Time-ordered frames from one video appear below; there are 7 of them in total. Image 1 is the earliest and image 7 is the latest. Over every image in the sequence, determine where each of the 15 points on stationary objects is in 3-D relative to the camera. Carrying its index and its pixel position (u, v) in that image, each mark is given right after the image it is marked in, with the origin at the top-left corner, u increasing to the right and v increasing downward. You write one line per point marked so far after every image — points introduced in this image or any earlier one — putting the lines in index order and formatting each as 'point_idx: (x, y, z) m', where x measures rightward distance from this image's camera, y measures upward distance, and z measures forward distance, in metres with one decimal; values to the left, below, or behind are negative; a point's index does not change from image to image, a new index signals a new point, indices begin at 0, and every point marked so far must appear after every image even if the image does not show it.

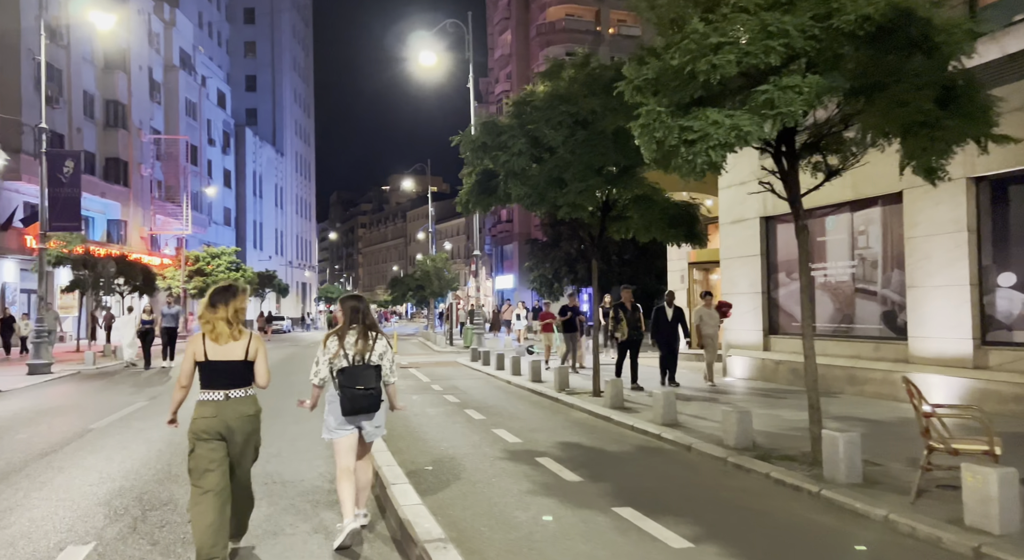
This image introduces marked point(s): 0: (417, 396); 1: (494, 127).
0: (-1.9, -2.2, +15.0) m
1: (-0.3, +2.5, +12.3) m
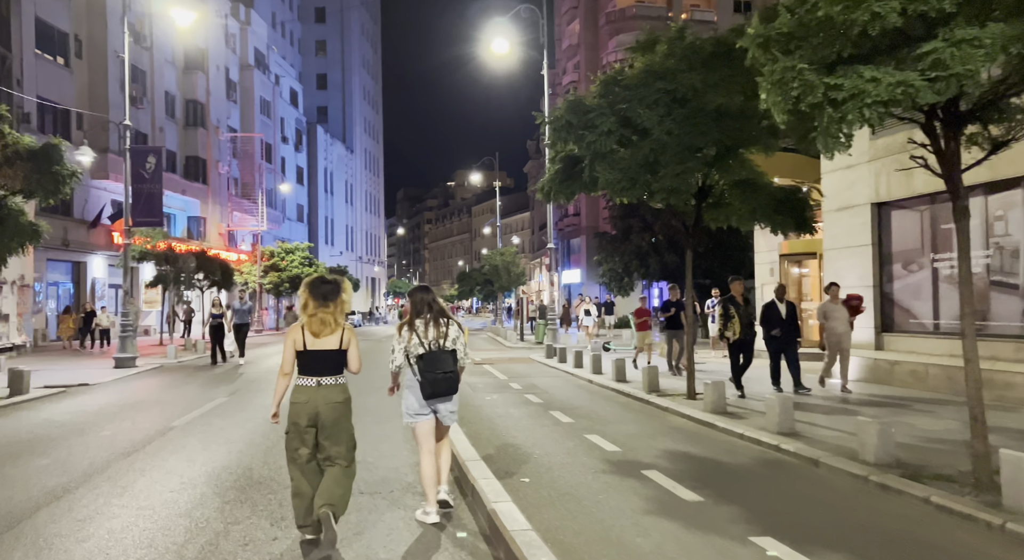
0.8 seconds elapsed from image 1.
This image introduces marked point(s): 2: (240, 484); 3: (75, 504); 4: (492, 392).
0: (-0.3, -2.1, +14.4) m
1: (+1.0, +2.6, +11.6) m
2: (-2.6, -1.9, +7.4) m
3: (-3.7, -1.9, +6.6) m
4: (-0.4, -2.2, +15.1) m
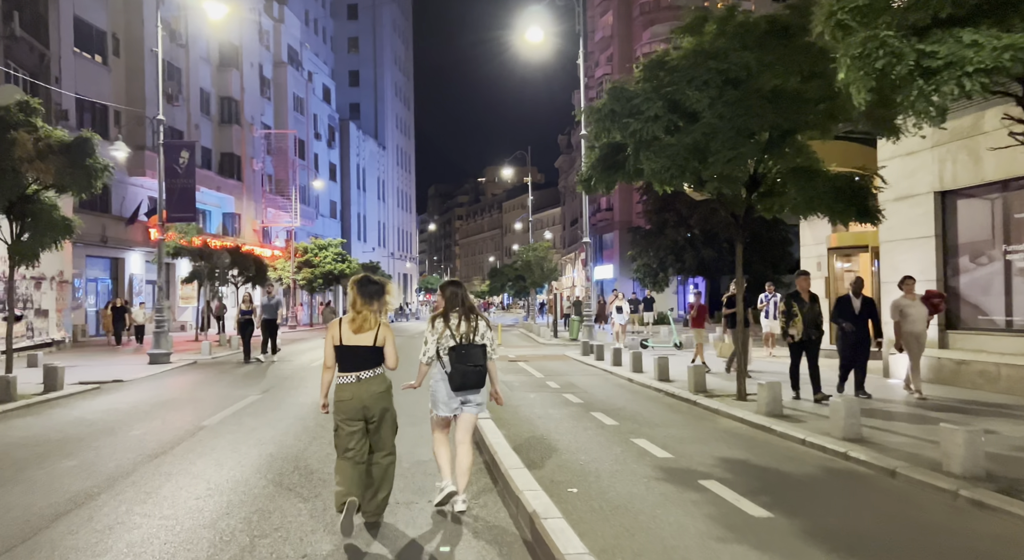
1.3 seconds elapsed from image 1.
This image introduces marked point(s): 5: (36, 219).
0: (+0.4, -2.0, +13.9) m
1: (+1.6, +2.7, +11.0) m
2: (-2.2, -1.9, +7.0) m
3: (-3.4, -1.9, +6.3) m
4: (+0.3, -2.1, +14.6) m
5: (-8.6, +1.1, +14.1) m
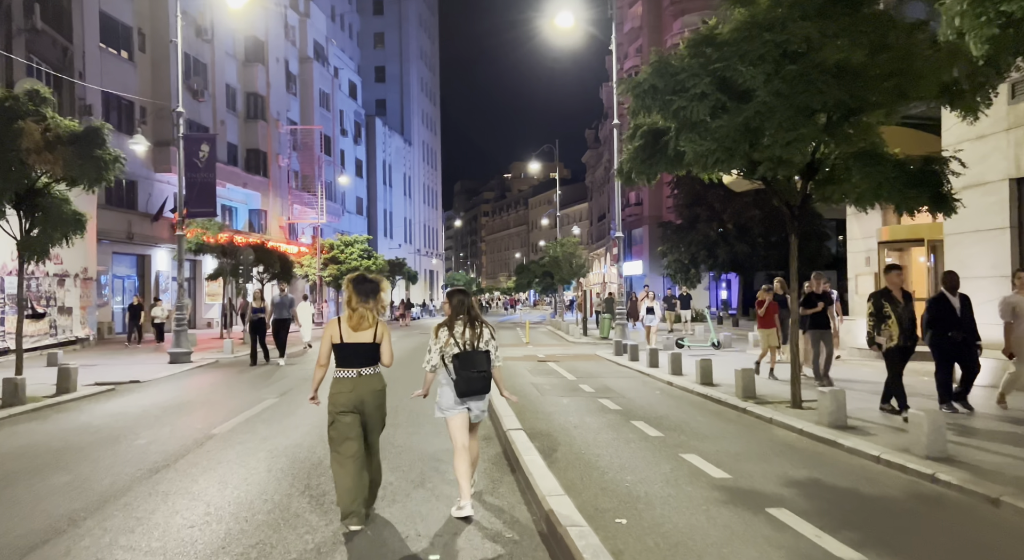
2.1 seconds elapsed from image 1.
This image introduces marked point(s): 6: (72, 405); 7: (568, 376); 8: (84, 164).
0: (+0.9, -2.0, +13.0) m
1: (+2.0, +2.7, +10.0) m
2: (-1.9, -1.9, +6.2) m
3: (-3.1, -1.9, +5.5) m
4: (+0.9, -2.0, +13.7) m
5: (-8.1, +1.2, +13.5) m
6: (-7.6, -2.2, +13.5) m
7: (+1.2, -2.1, +16.8) m
8: (-7.4, +2.0, +13.5) m
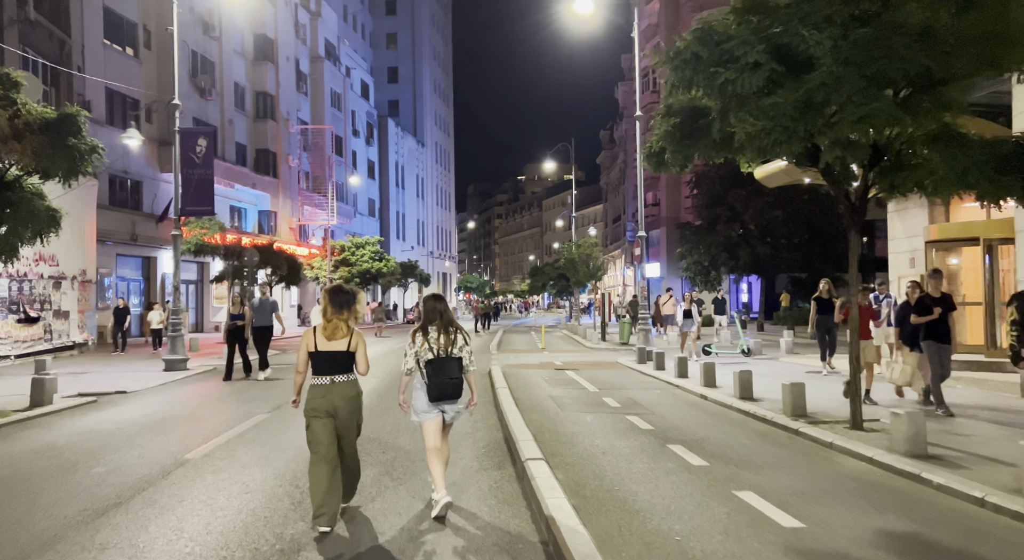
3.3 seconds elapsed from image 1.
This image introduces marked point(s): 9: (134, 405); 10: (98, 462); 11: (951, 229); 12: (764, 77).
0: (+1.2, -2.0, +11.6) m
1: (+2.2, +2.7, +8.6) m
2: (-1.7, -1.9, +4.8) m
3: (-3.0, -1.9, +4.2) m
4: (+1.1, -2.1, +12.3) m
5: (-7.8, +1.1, +12.2) m
6: (-7.4, -2.2, +12.2) m
7: (+1.6, -2.1, +15.4) m
8: (-7.2, +2.0, +12.2) m
9: (-7.0, -2.3, +14.1) m
10: (-4.7, -2.1, +8.8) m
11: (+9.4, +1.1, +16.7) m
12: (+2.6, +2.1, +8.2) m
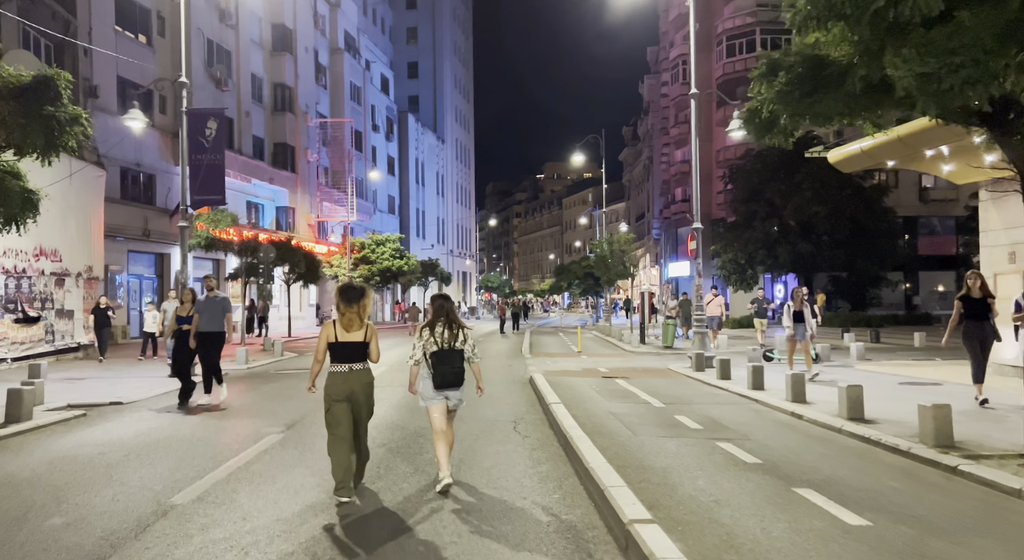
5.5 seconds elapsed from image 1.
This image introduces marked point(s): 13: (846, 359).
0: (+2.0, -2.0, +9.5) m
1: (+2.9, +2.7, +6.4) m
2: (-1.1, -1.8, +2.7) m
3: (-2.4, -1.8, +2.1) m
4: (+1.9, -2.0, +10.1) m
5: (-7.0, +1.2, +10.3) m
6: (-6.6, -2.1, +10.3) m
7: (+2.4, -2.1, +13.3) m
8: (-6.4, +2.1, +10.3) m
9: (-6.2, -2.2, +12.2) m
10: (-4.0, -2.0, +6.8) m
11: (+10.3, +1.1, +14.4) m
12: (+3.4, +2.2, +6.0) m
13: (+8.6, -2.0, +20.0) m
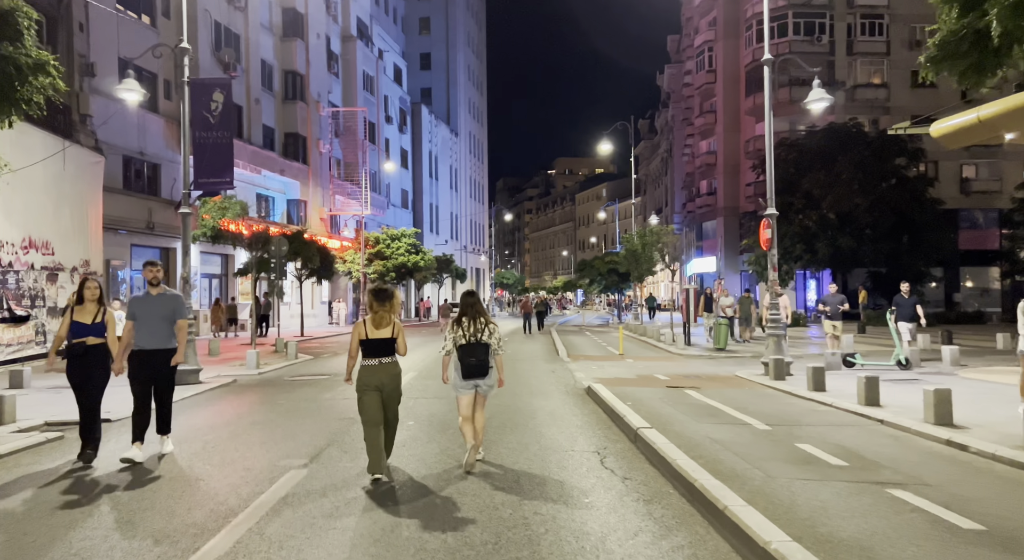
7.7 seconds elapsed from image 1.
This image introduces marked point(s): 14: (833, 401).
0: (+2.9, -1.9, +7.1) m
1: (+3.8, +2.8, +4.0) m
2: (-0.3, -1.8, +0.4) m
3: (-1.5, -1.8, -0.2) m
4: (+2.9, -1.9, +7.8) m
5: (-6.1, +1.3, +8.0) m
6: (-5.6, -2.0, +8.0) m
7: (+3.4, -2.0, +10.9) m
8: (-5.5, +2.1, +8.0) m
9: (-5.3, -2.2, +9.9) m
10: (-3.1, -1.9, +4.5) m
11: (+11.3, +1.2, +11.9) m
12: (+4.2, +2.2, +3.6) m
13: (+9.6, -1.9, +17.5) m
14: (+5.1, -1.9, +12.5) m
